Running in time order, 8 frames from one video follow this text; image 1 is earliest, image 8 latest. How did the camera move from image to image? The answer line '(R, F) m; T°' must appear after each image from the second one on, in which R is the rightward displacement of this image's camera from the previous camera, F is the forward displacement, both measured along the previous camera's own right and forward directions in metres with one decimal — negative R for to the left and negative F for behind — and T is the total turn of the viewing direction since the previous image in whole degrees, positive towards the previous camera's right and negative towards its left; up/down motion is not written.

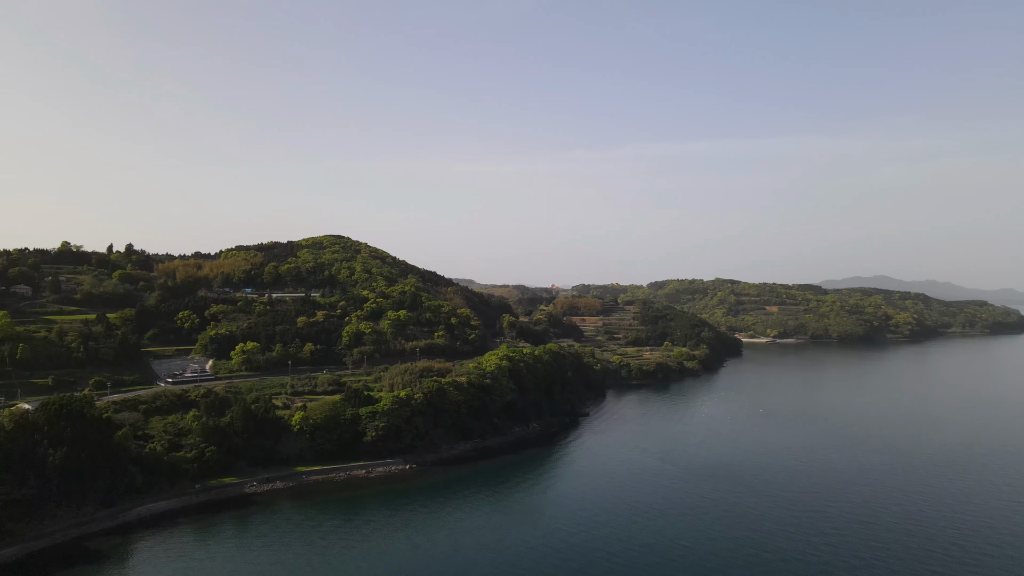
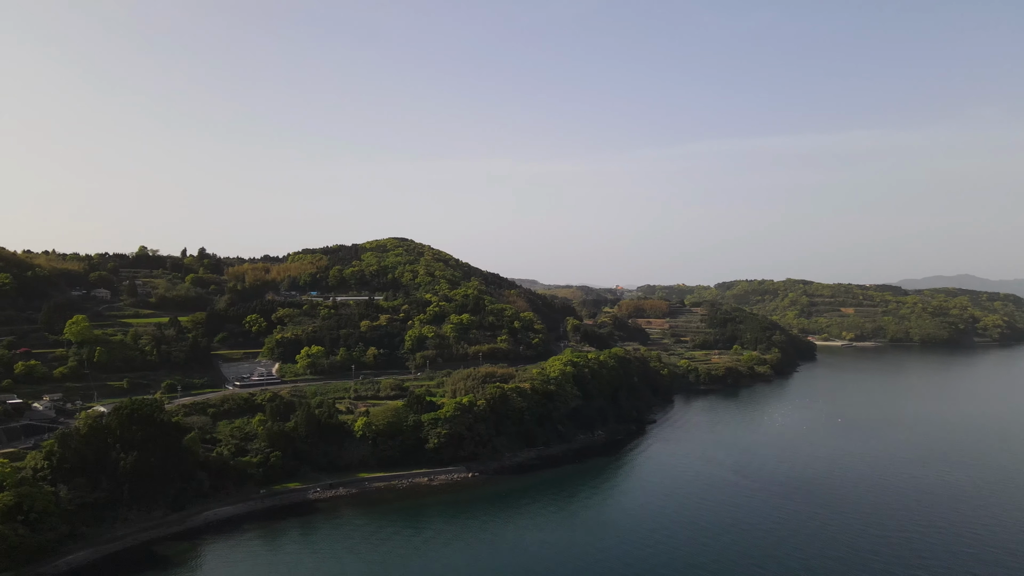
(-0.3, +1.6) m; -6°
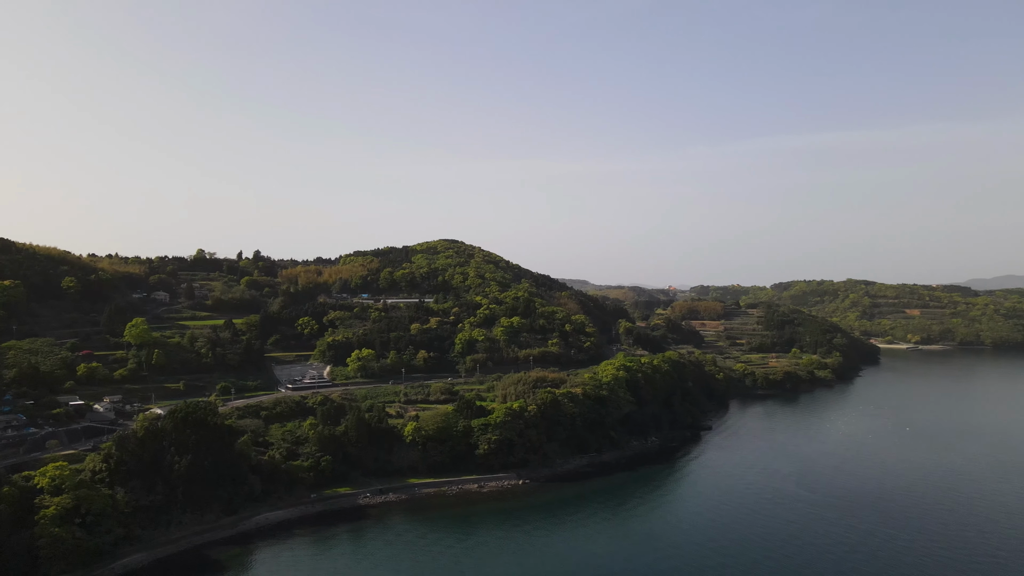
(-0.2, +1.2) m; -5°
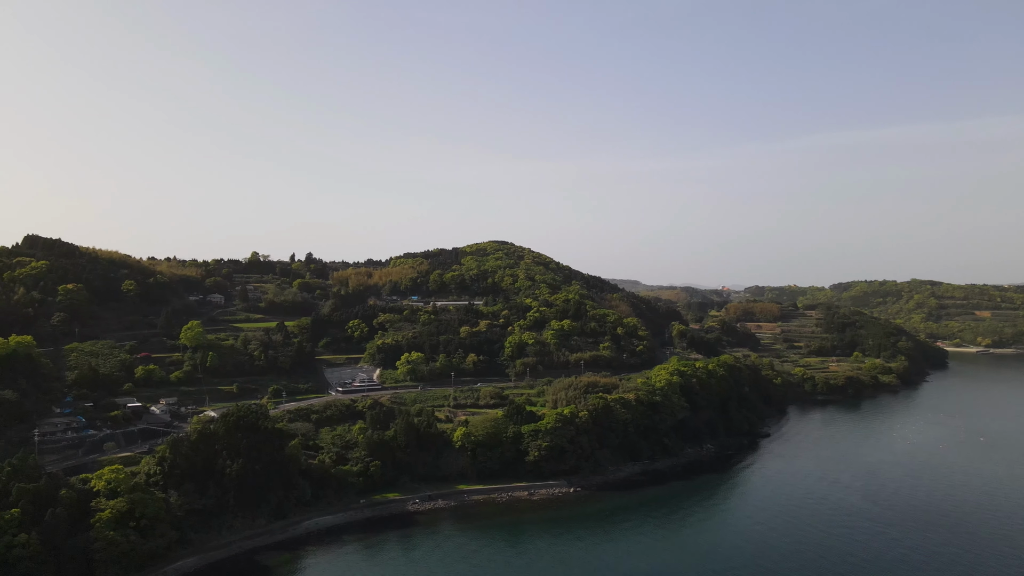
(-0.2, +1.1) m; -5°
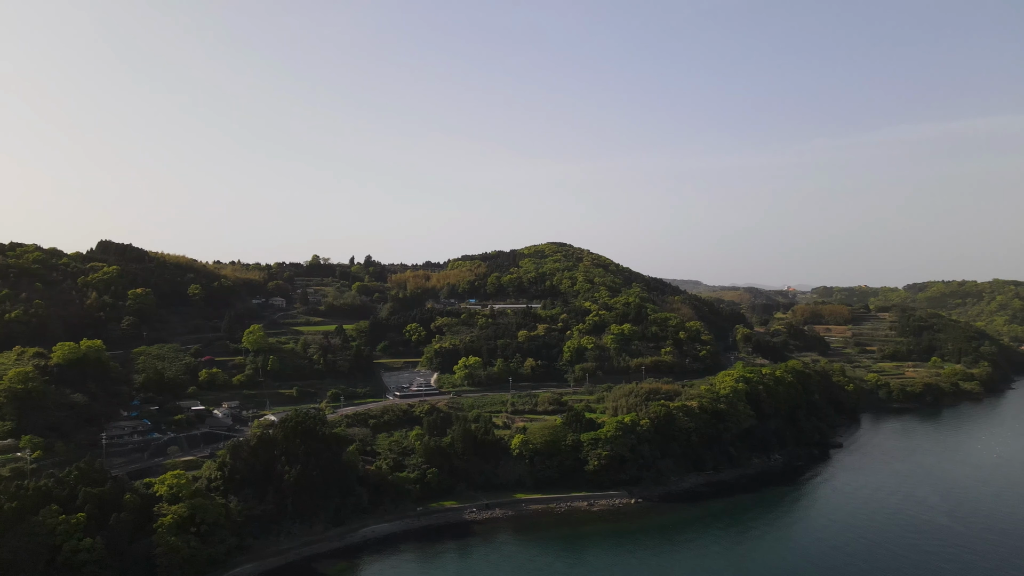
(-0.3, +1.1) m; -5°
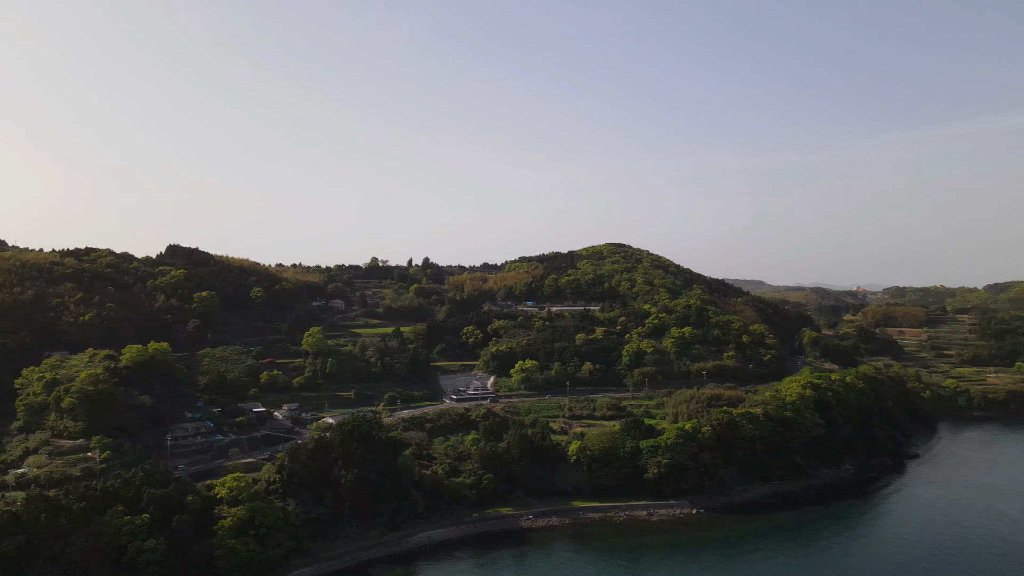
(-0.3, +0.9) m; -5°
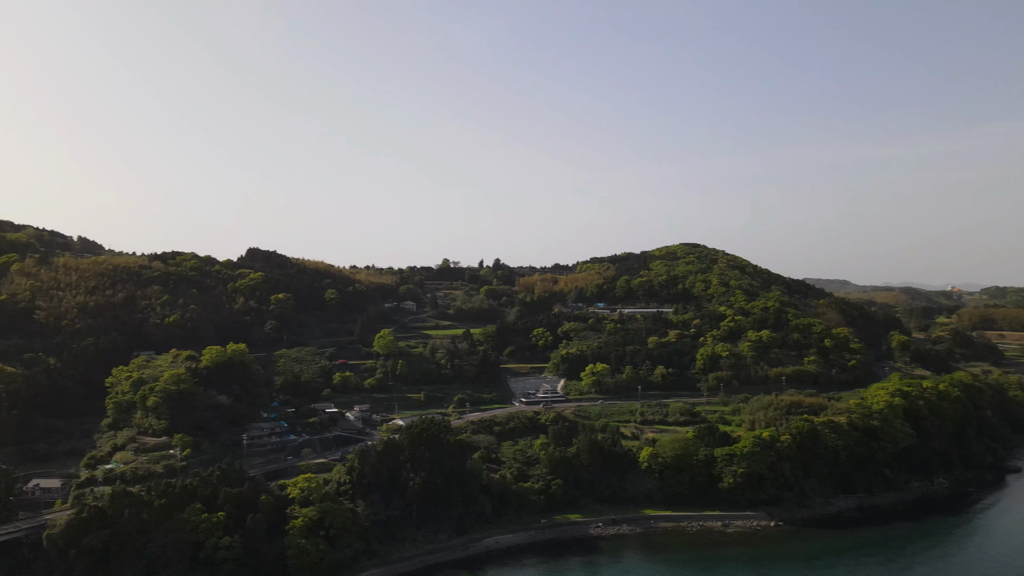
(-0.4, +0.9) m; -6°
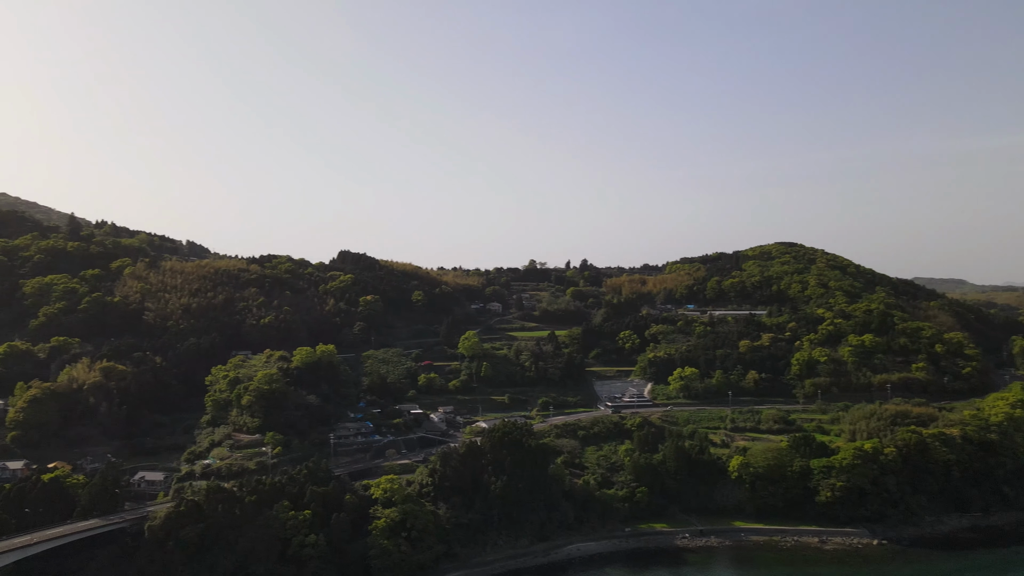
(-0.6, +0.9) m; -7°
